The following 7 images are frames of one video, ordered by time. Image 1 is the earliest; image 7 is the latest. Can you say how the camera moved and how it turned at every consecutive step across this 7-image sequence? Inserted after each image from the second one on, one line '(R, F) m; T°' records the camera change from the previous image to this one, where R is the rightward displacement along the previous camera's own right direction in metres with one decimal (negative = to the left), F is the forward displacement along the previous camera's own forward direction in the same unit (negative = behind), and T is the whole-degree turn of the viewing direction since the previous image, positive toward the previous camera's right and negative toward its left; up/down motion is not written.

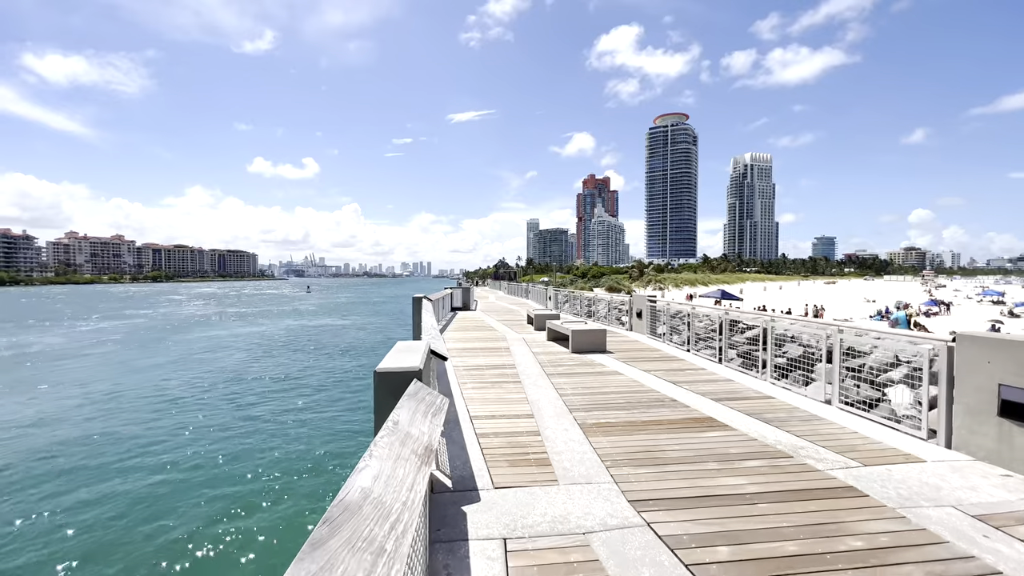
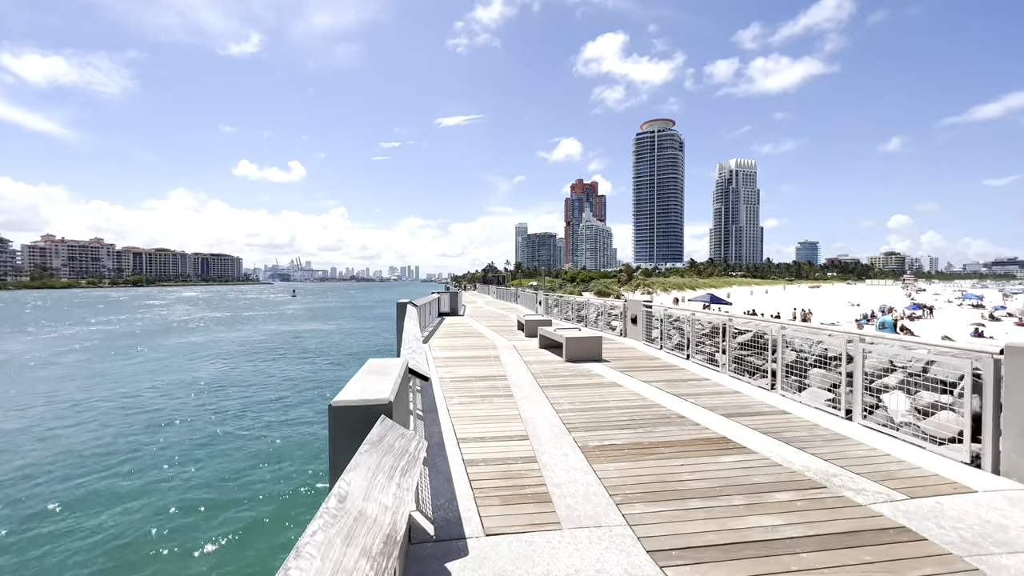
(0.0, +0.3) m; +1°
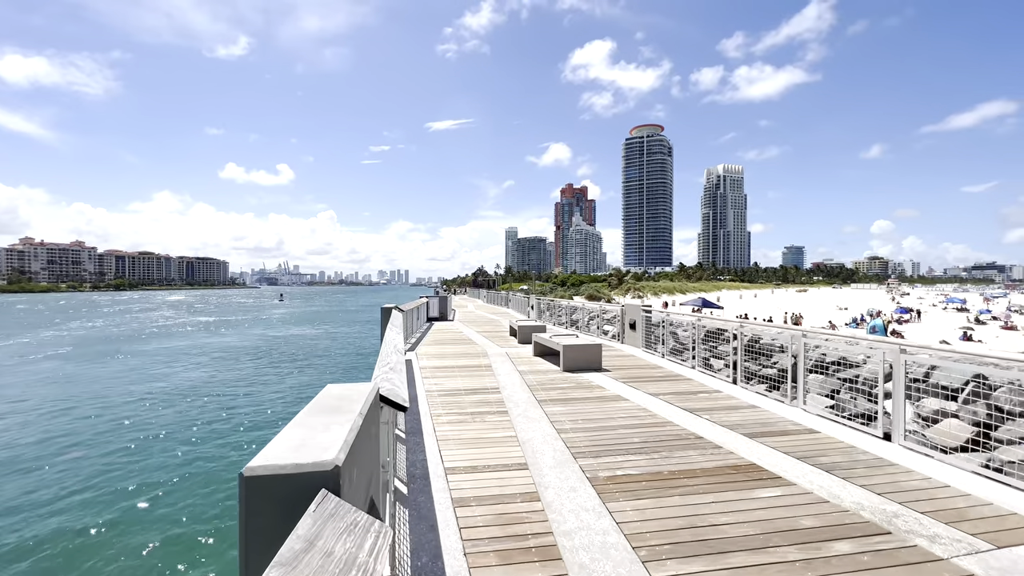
(0.0, +0.3) m; +1°
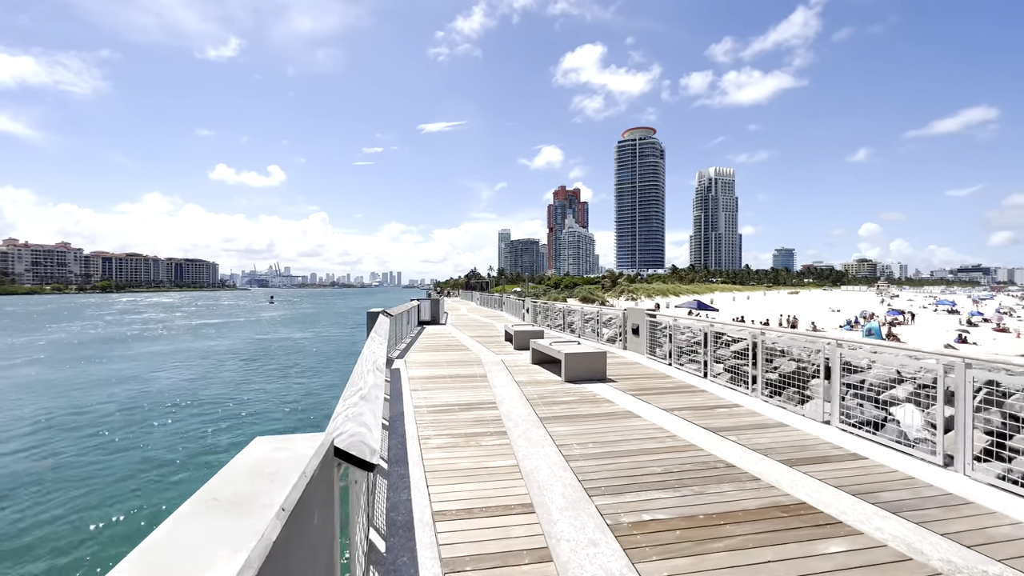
(0.0, +0.4) m; +1°
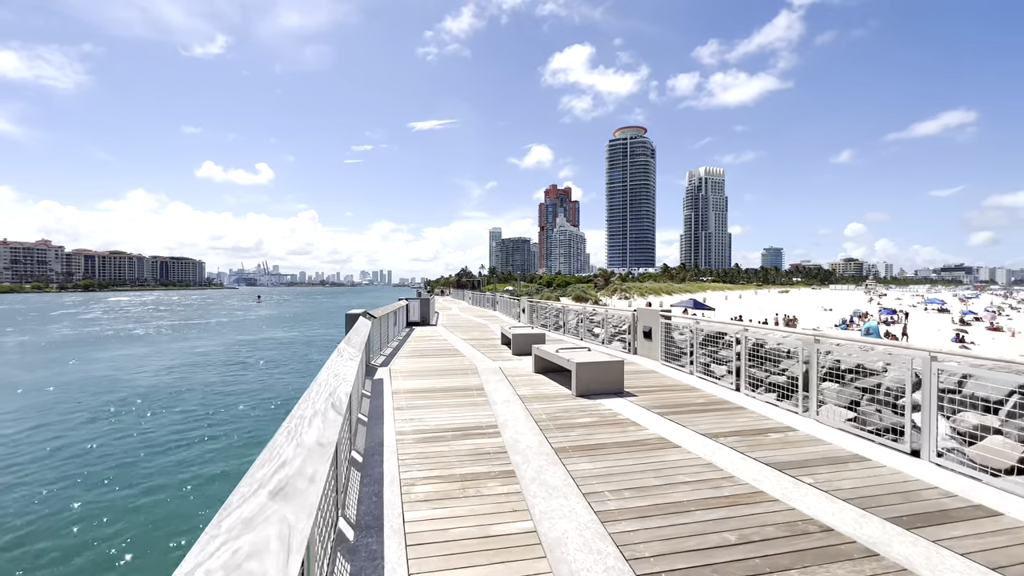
(-0.1, +0.6) m; +1°
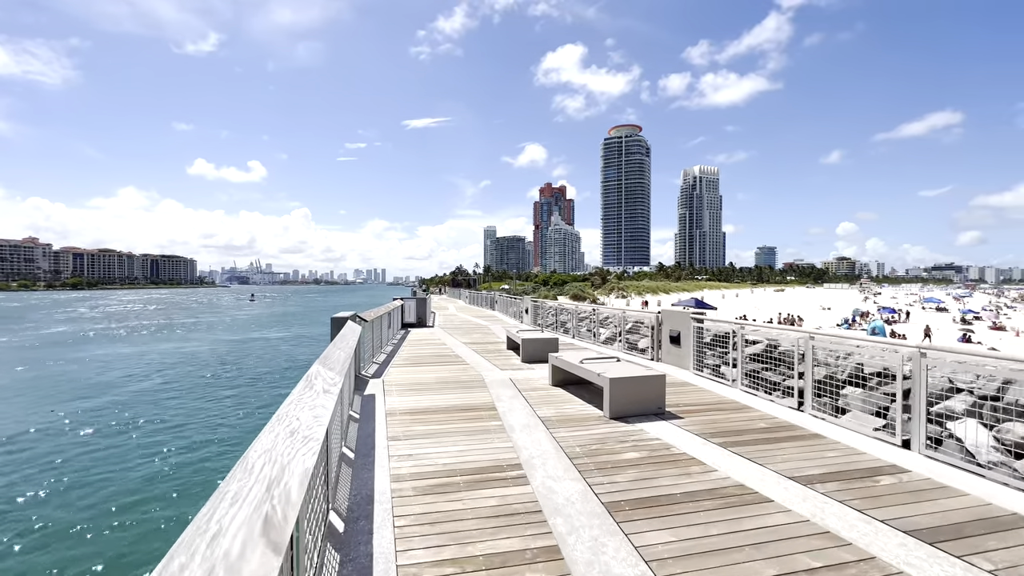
(-0.2, +0.6) m; +1°
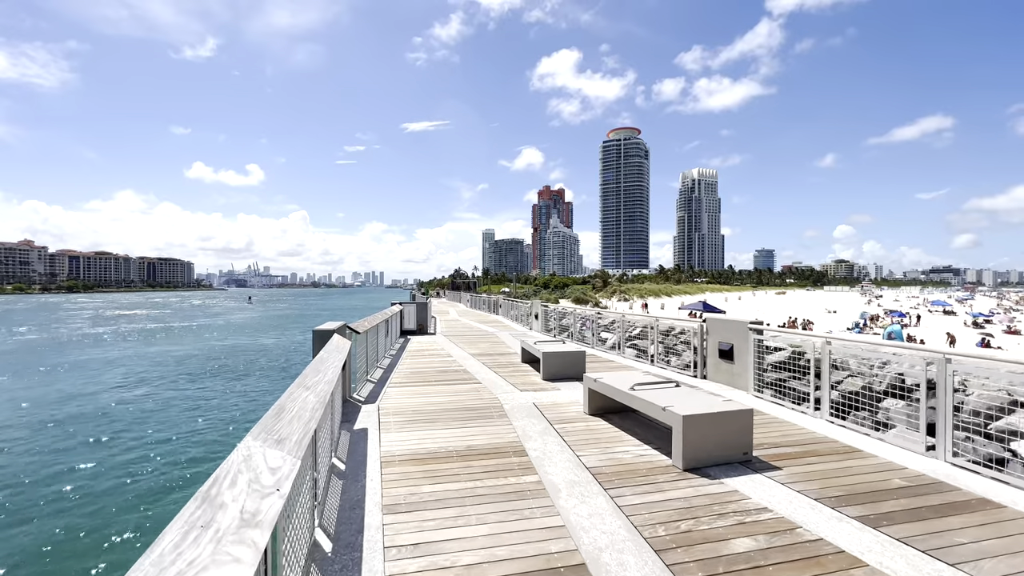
(-0.2, +0.7) m; 0°
